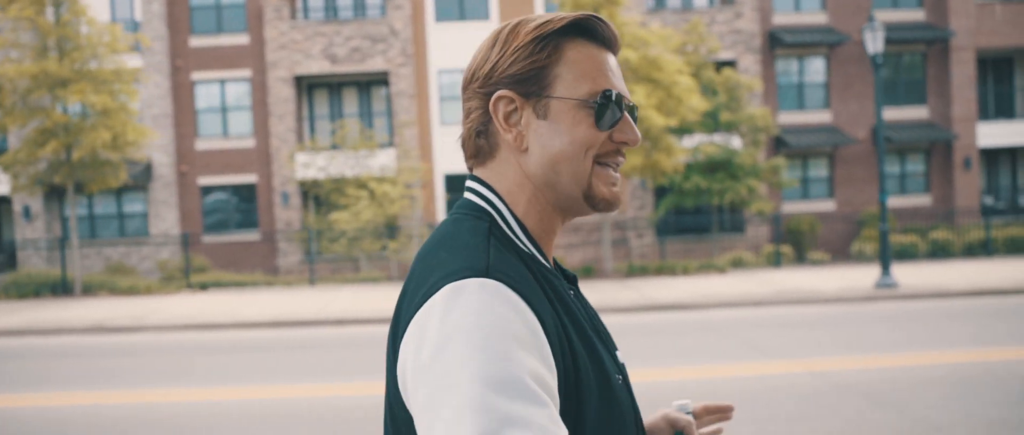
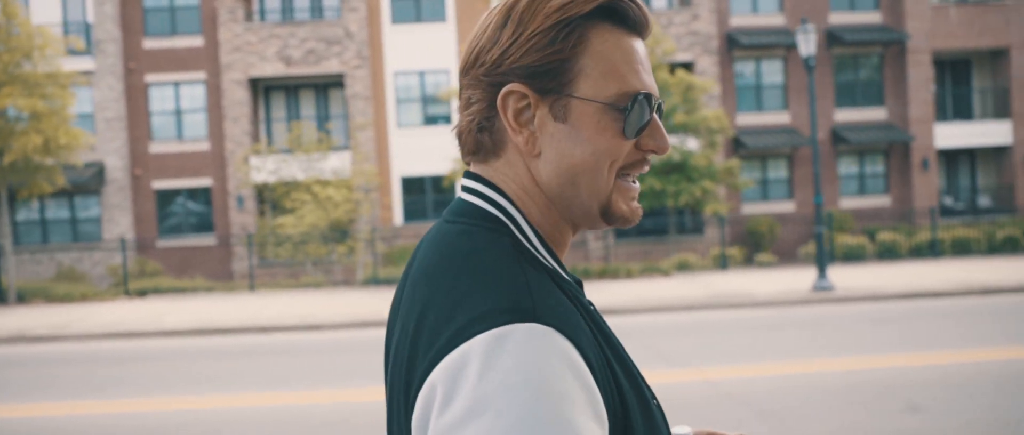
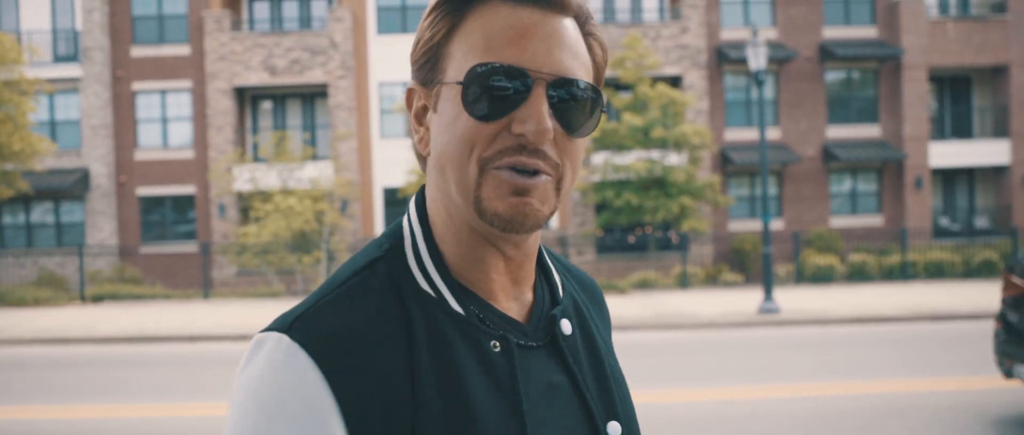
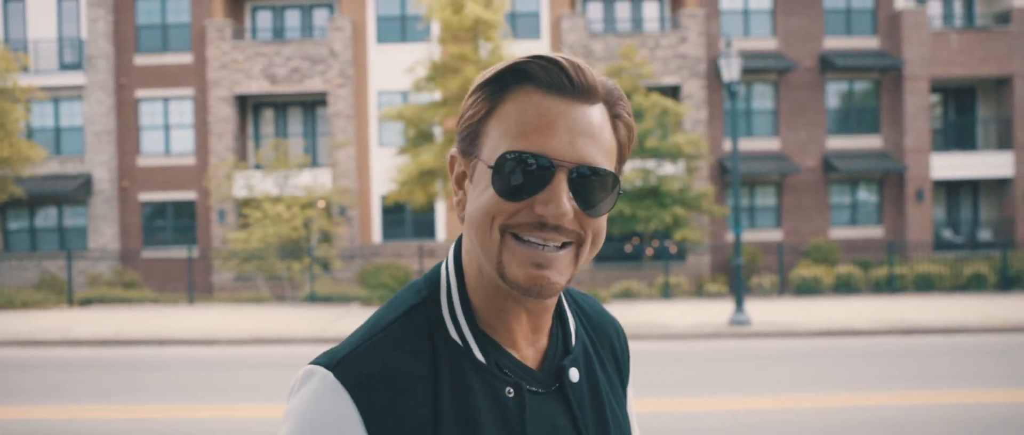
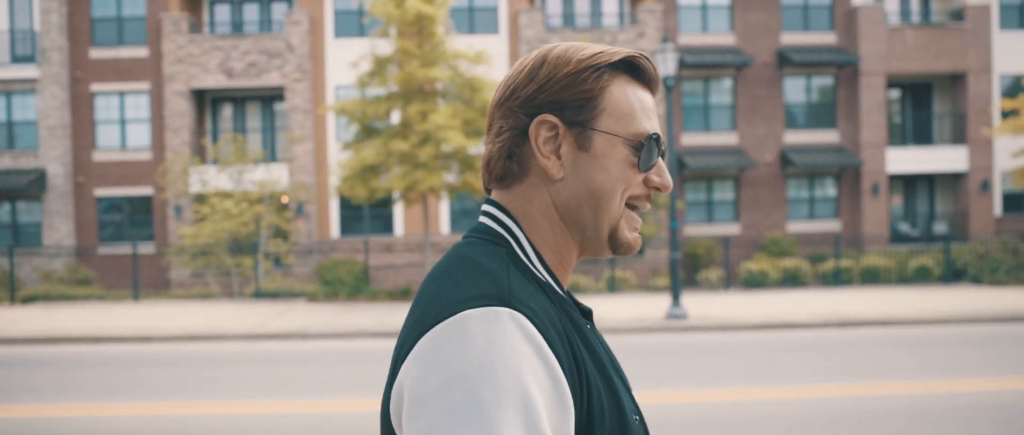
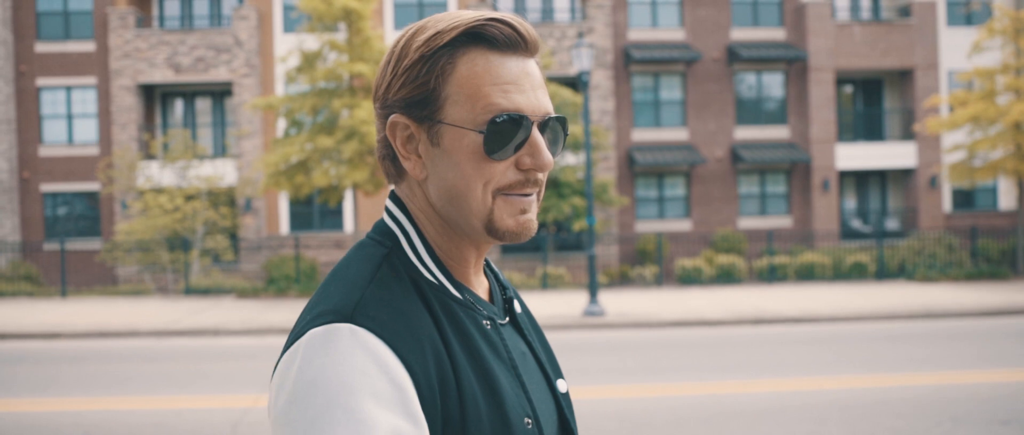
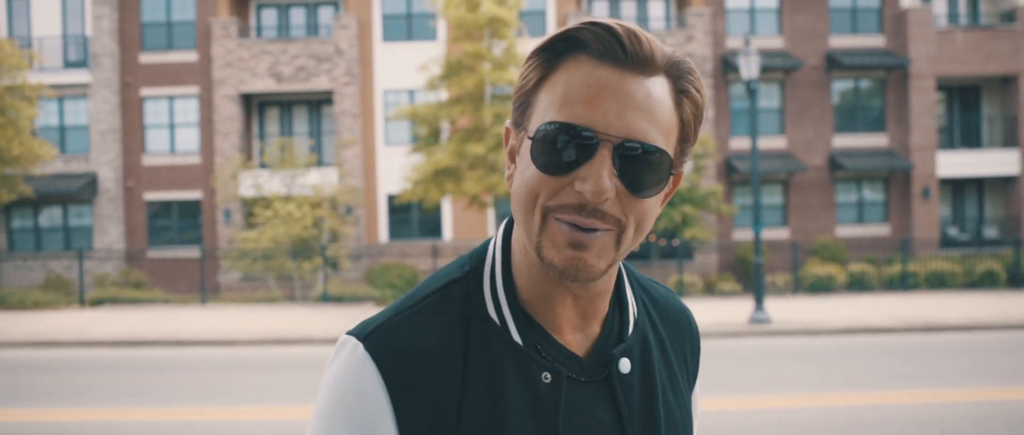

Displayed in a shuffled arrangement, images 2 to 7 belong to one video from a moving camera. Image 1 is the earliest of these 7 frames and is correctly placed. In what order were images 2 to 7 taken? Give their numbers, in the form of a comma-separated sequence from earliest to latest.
2, 3, 7, 4, 5, 6
